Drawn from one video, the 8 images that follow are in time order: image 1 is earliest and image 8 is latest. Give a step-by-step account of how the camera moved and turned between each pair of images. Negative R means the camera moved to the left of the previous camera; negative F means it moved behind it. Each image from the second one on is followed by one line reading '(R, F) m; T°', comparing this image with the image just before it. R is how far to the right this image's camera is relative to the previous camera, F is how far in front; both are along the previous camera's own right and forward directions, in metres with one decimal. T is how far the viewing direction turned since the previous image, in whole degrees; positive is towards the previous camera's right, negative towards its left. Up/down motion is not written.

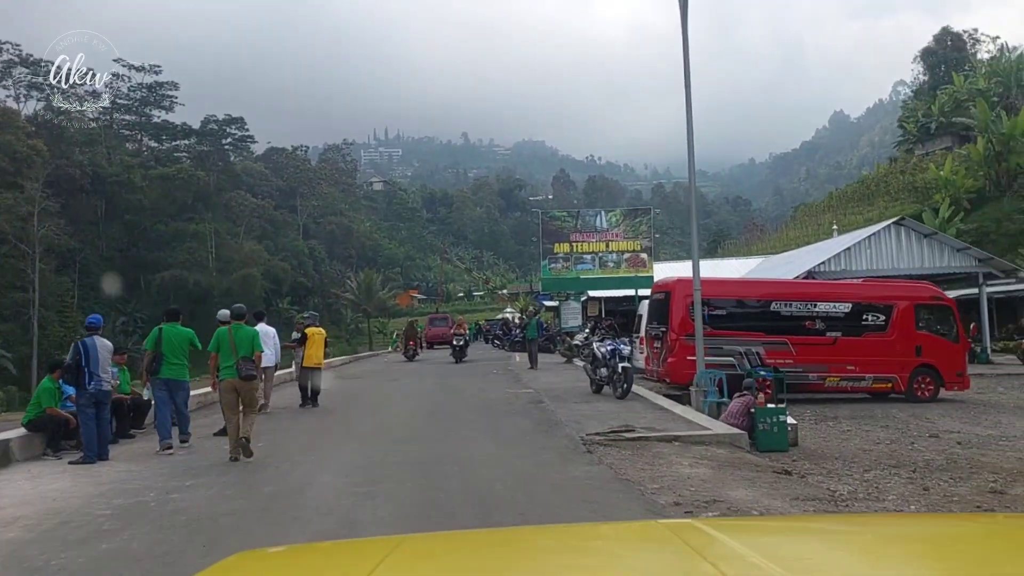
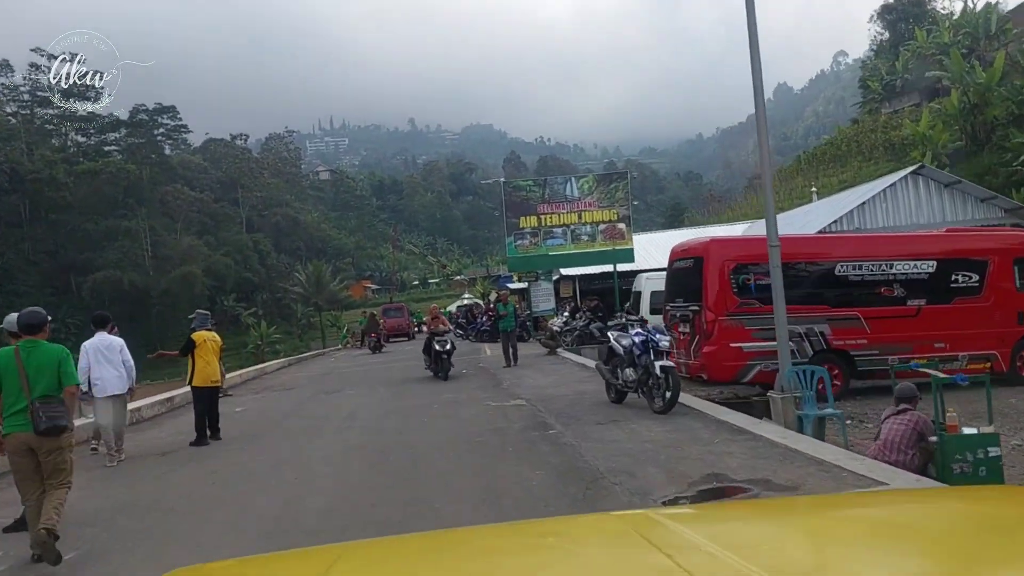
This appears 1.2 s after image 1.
(-0.3, +4.7) m; +3°
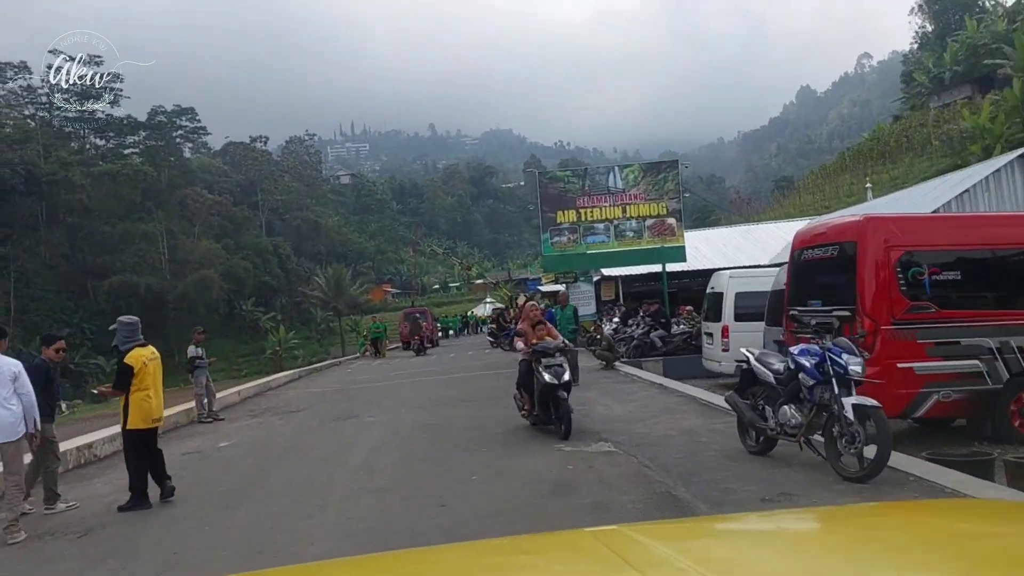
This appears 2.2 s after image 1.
(-0.7, +3.4) m; -1°
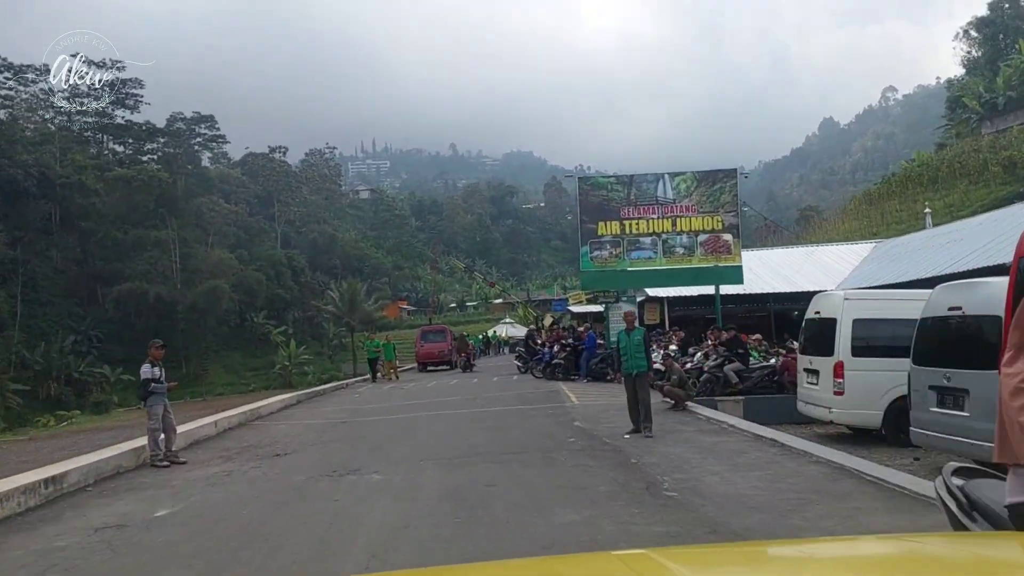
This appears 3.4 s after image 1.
(-0.6, +3.5) m; -1°
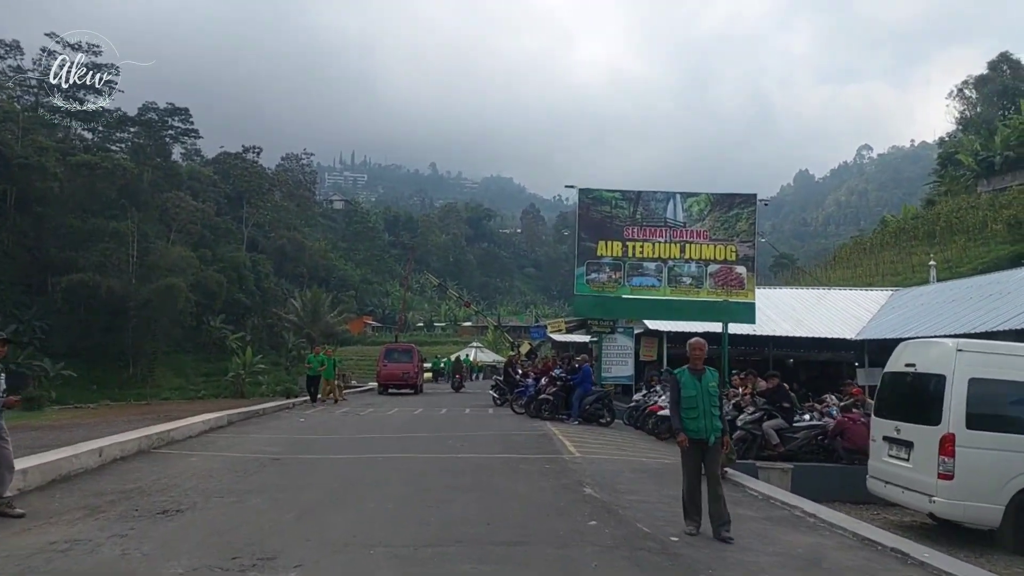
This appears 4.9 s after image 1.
(-0.4, +3.3) m; +2°
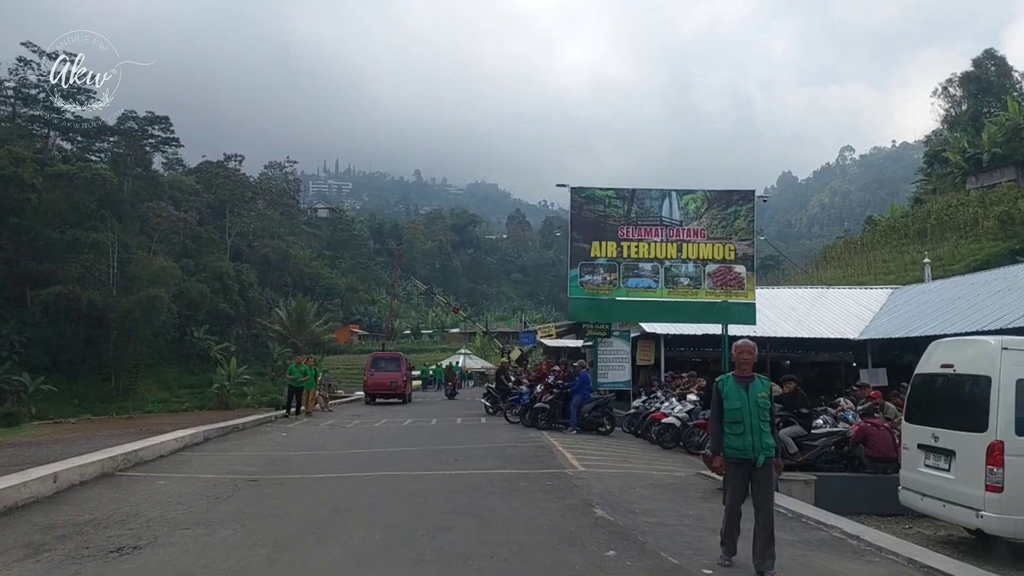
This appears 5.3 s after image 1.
(-0.1, +0.9) m; +1°
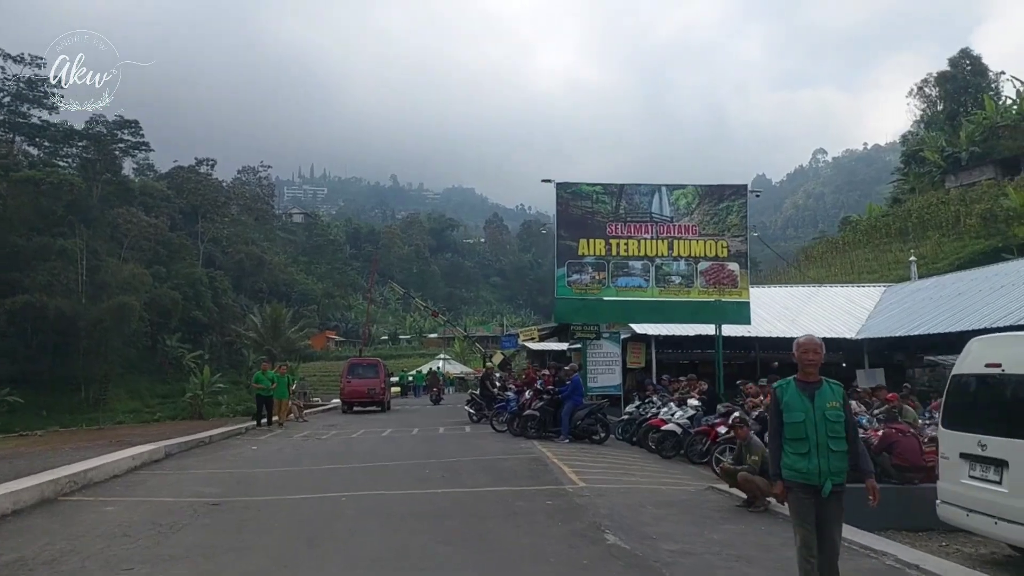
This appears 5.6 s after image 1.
(-0.2, +1.1) m; +2°
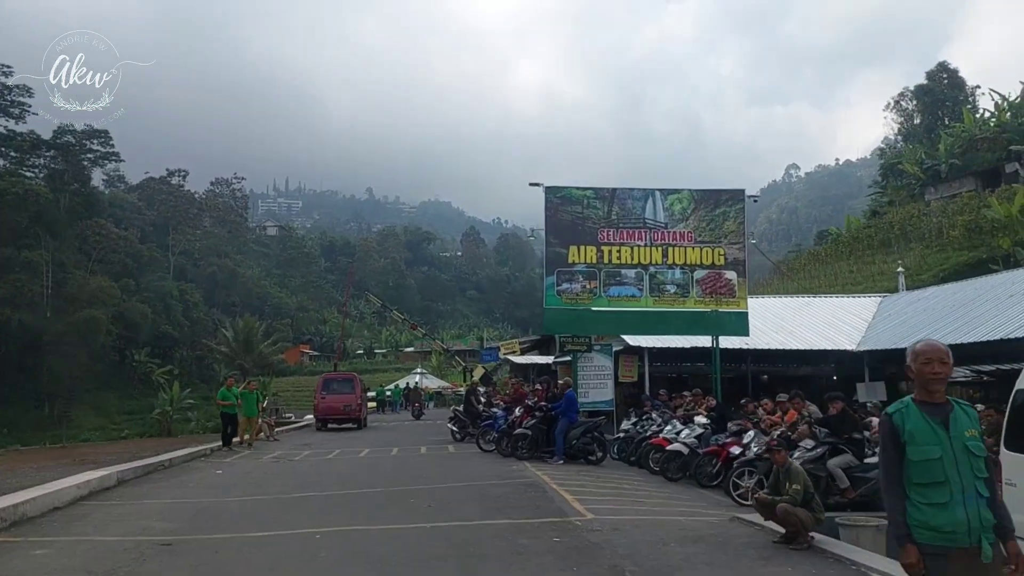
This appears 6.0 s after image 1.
(-0.3, +1.3) m; +2°
